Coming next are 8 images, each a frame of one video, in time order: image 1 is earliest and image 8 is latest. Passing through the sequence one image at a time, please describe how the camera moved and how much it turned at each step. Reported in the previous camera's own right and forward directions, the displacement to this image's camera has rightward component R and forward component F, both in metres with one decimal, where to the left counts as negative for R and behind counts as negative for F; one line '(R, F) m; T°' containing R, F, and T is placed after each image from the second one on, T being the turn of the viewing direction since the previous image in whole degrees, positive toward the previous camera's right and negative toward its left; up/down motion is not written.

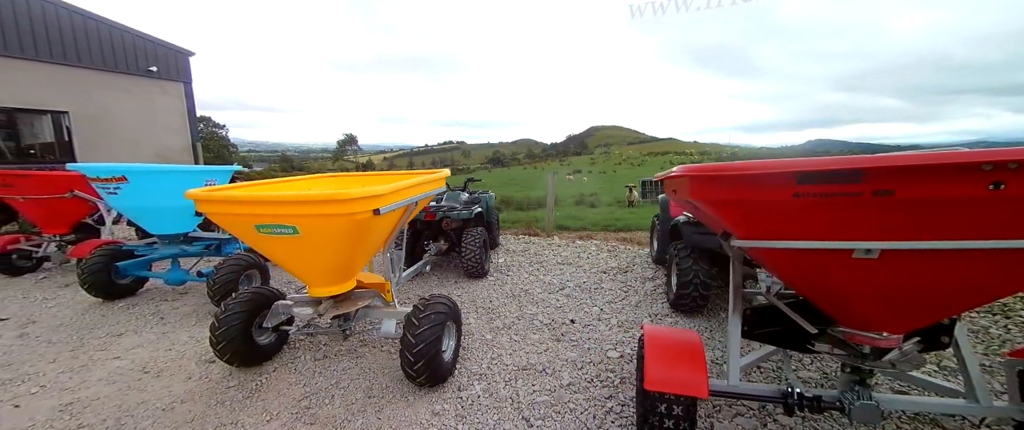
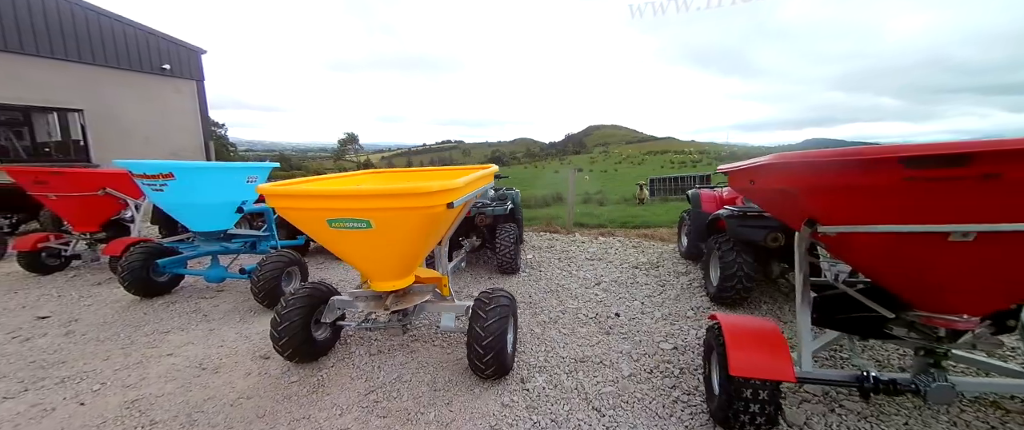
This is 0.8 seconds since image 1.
(-0.4, 0.0) m; +1°
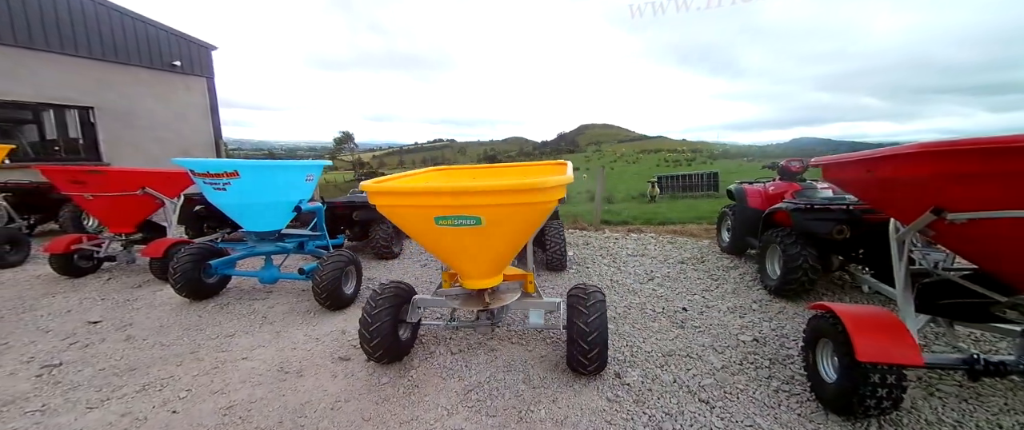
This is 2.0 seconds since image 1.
(-0.7, 0.0) m; +2°
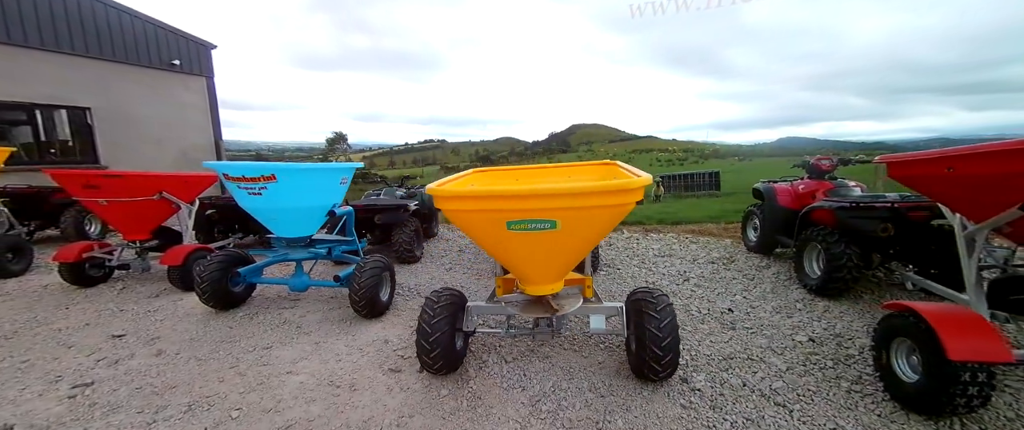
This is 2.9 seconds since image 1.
(-0.4, +0.1) m; +2°
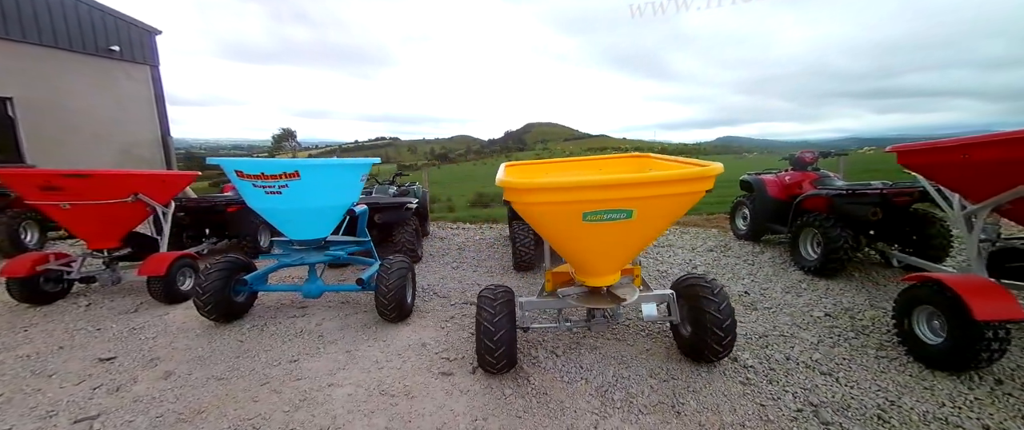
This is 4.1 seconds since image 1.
(-0.6, +0.1) m; +7°
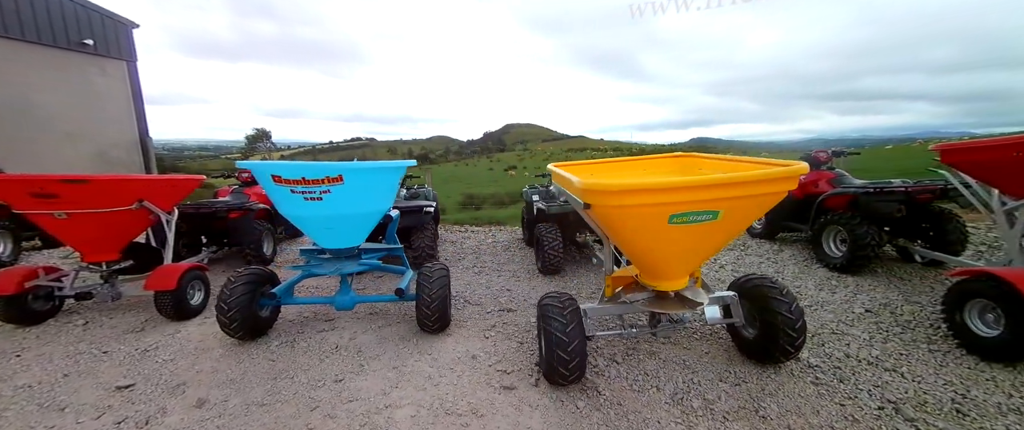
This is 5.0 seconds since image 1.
(-0.5, +0.1) m; +4°
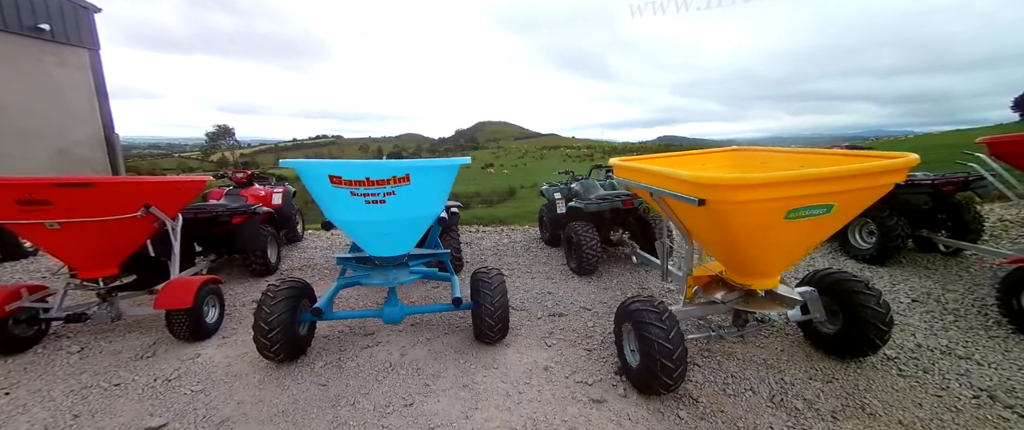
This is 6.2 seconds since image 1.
(-0.6, +0.2) m; +5°
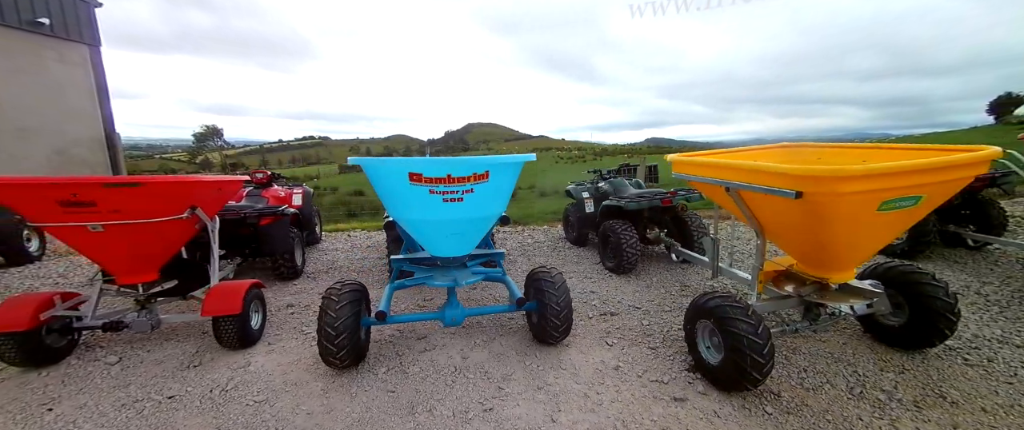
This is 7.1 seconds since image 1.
(-0.5, +0.1) m; +2°
